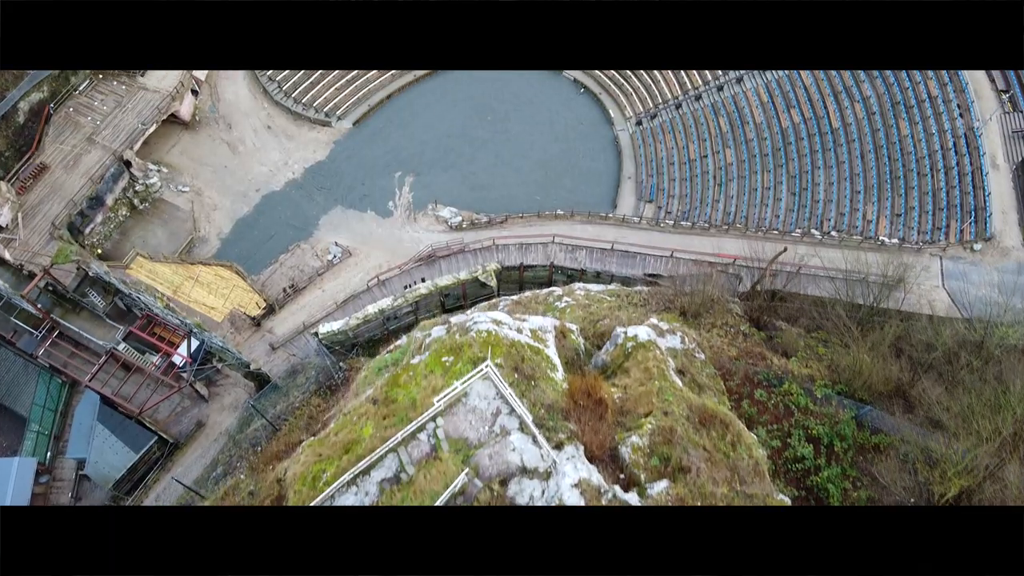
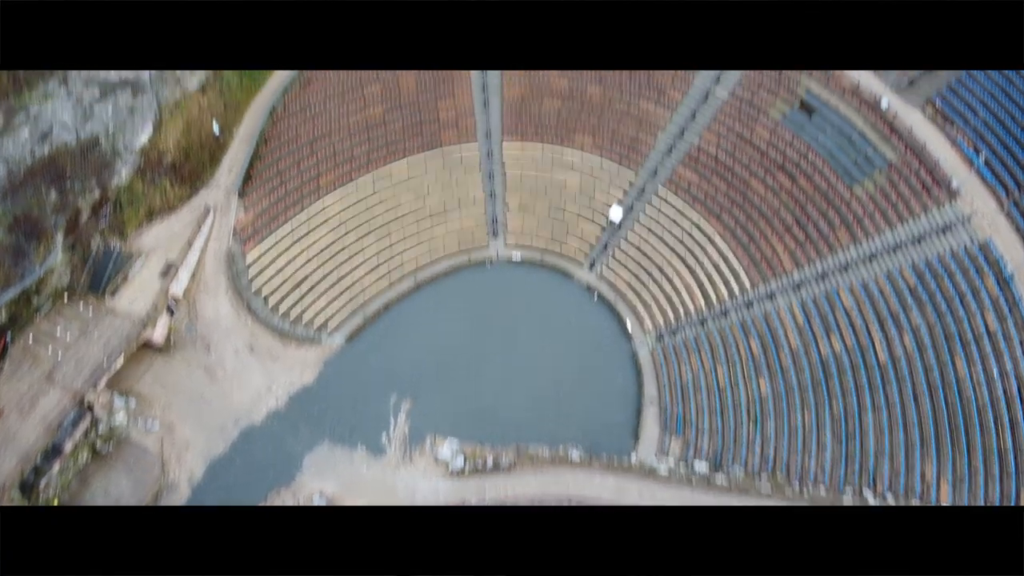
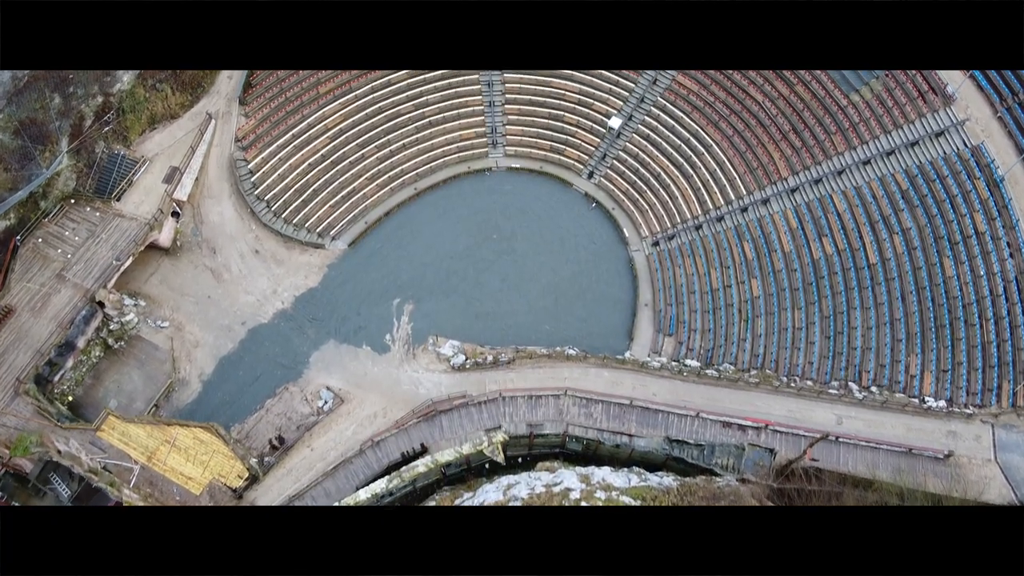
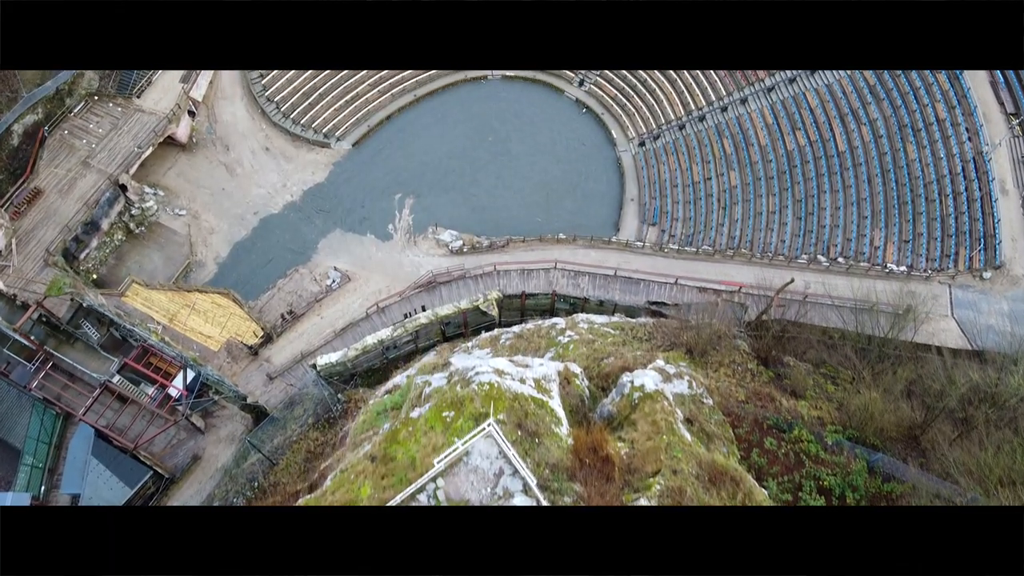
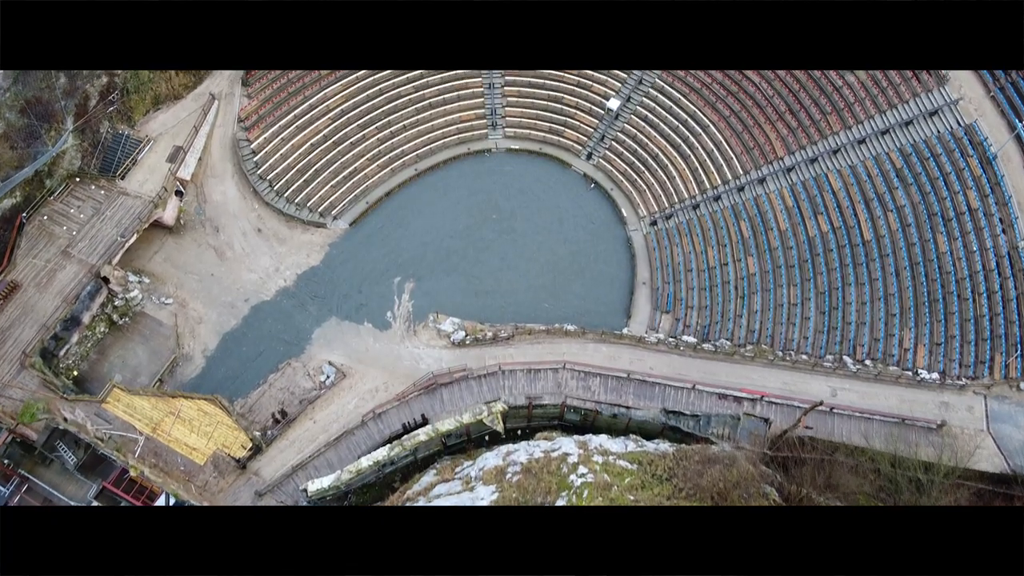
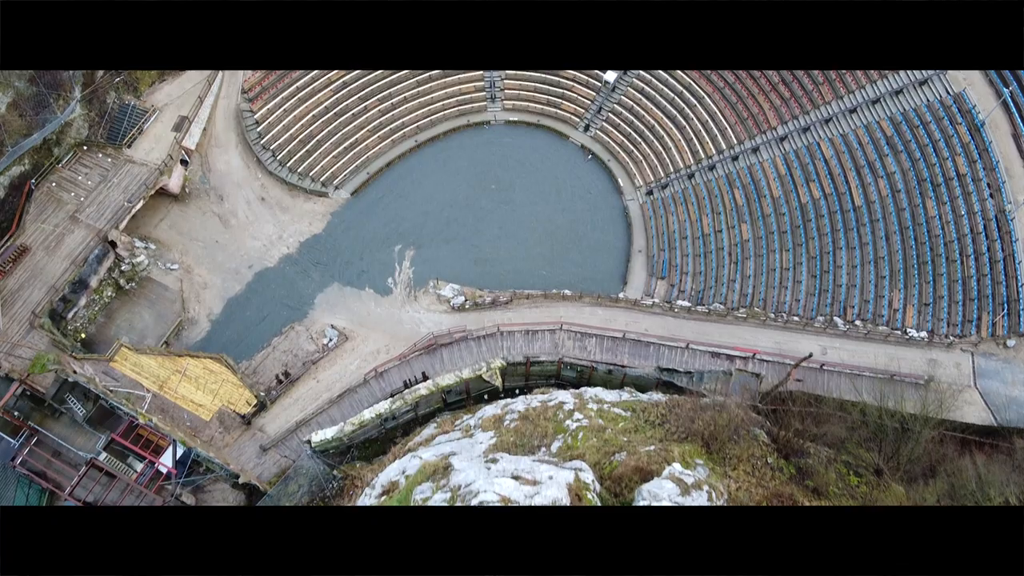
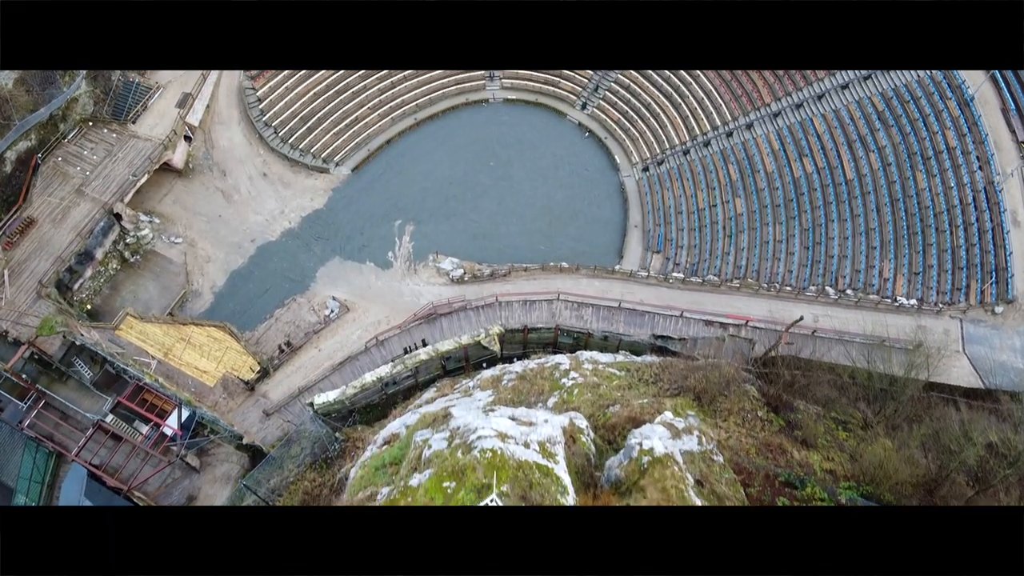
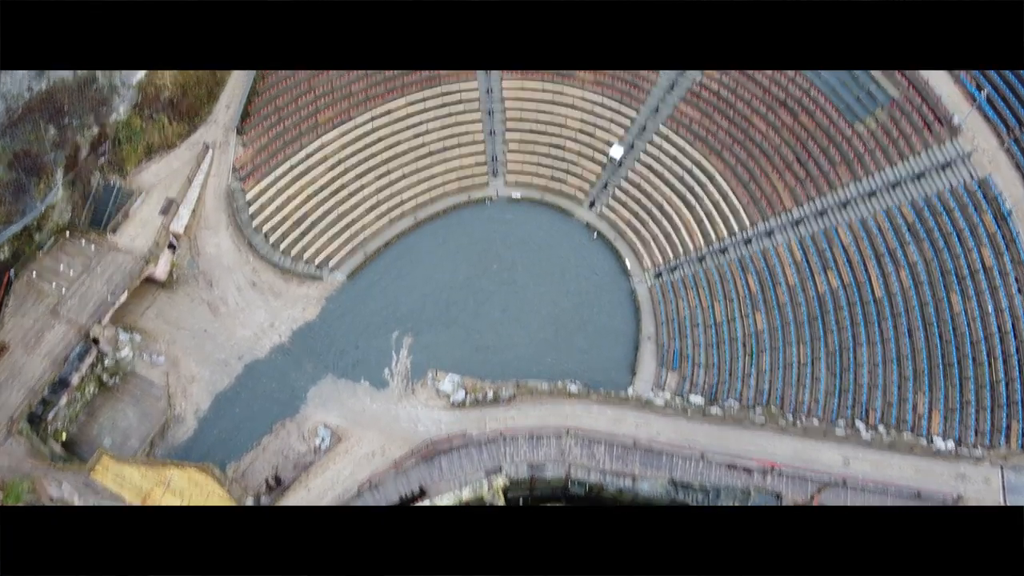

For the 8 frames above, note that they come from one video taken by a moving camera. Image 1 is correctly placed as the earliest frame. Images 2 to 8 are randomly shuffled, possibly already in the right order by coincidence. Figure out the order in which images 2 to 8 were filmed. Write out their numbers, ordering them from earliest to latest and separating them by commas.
4, 7, 6, 5, 3, 8, 2
